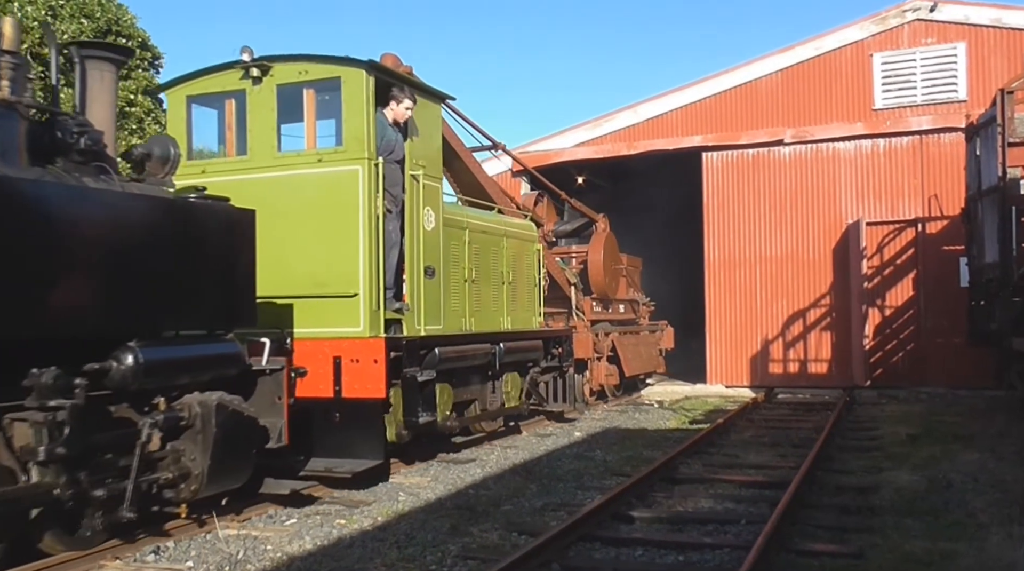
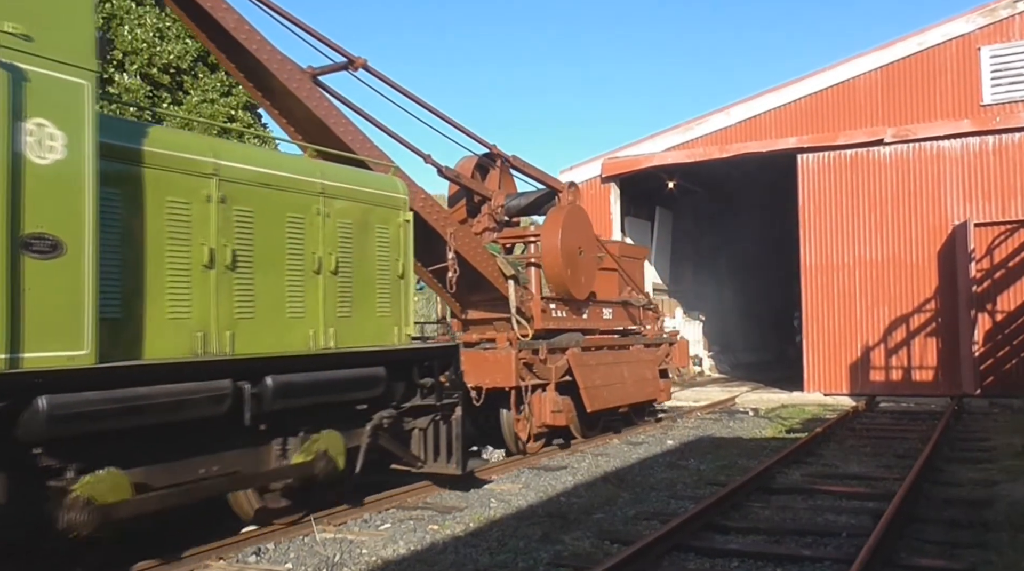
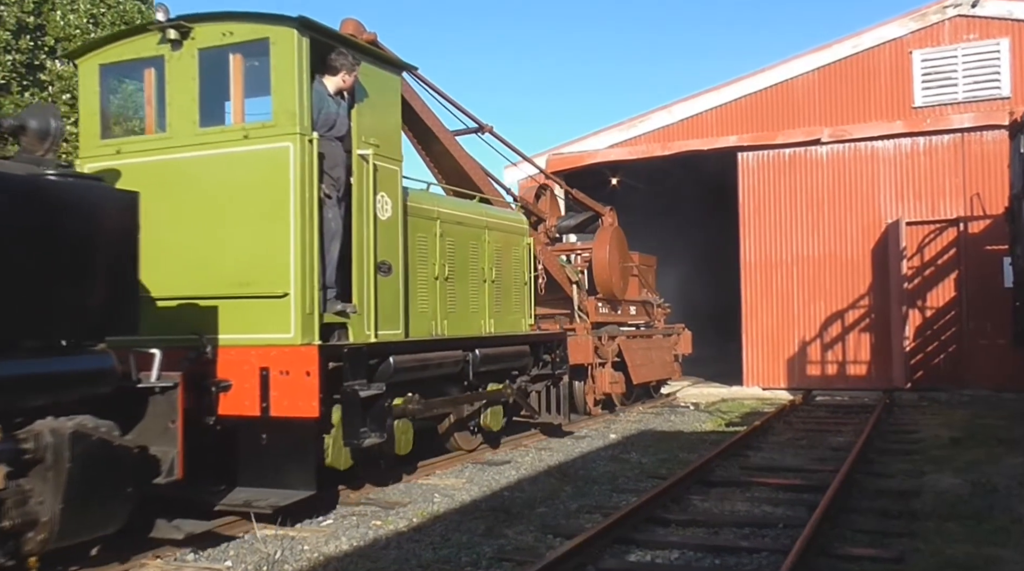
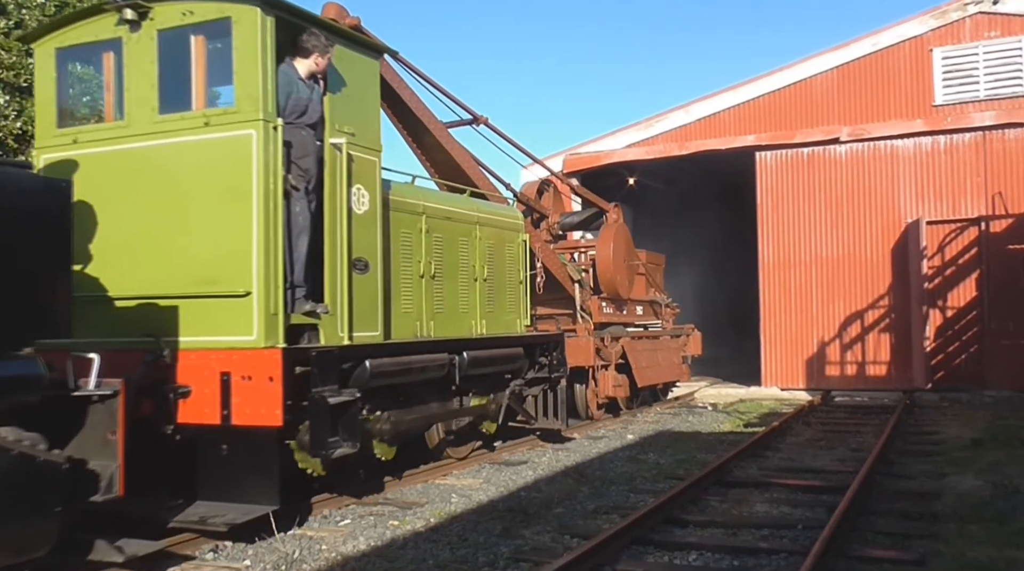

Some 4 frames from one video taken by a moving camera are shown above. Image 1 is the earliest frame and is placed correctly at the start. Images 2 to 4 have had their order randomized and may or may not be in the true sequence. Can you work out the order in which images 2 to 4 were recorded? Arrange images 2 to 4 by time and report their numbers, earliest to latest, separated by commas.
3, 4, 2
